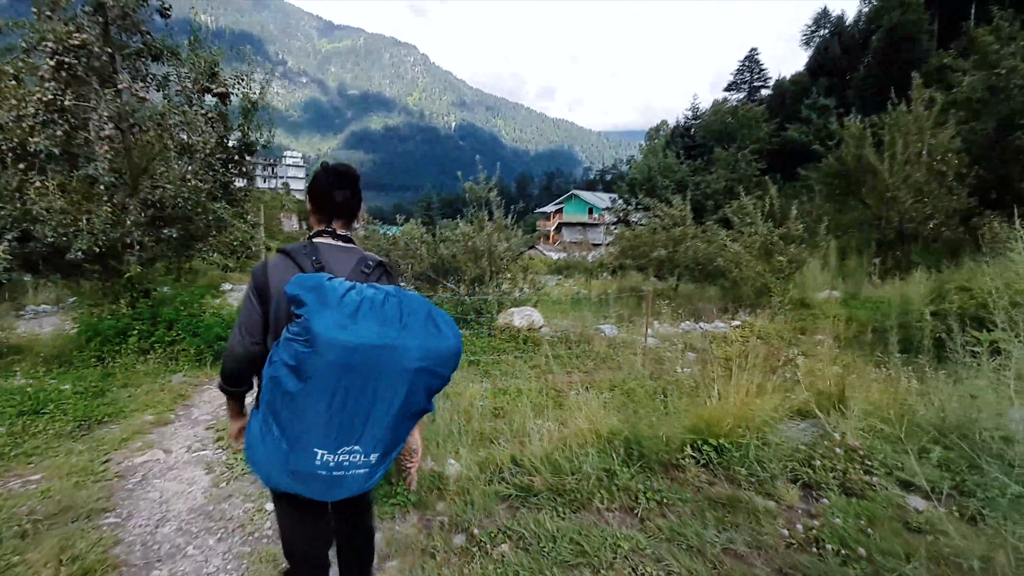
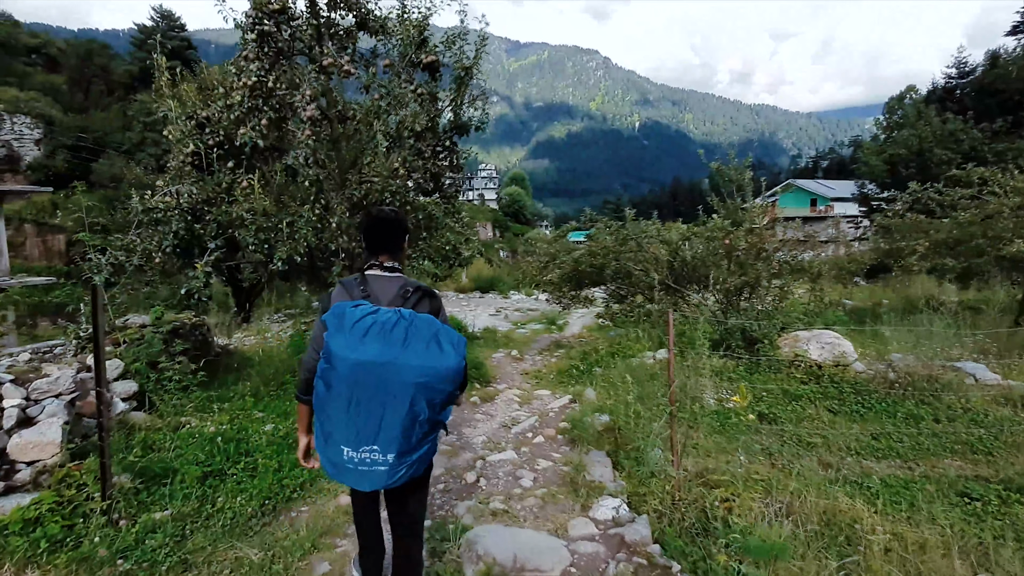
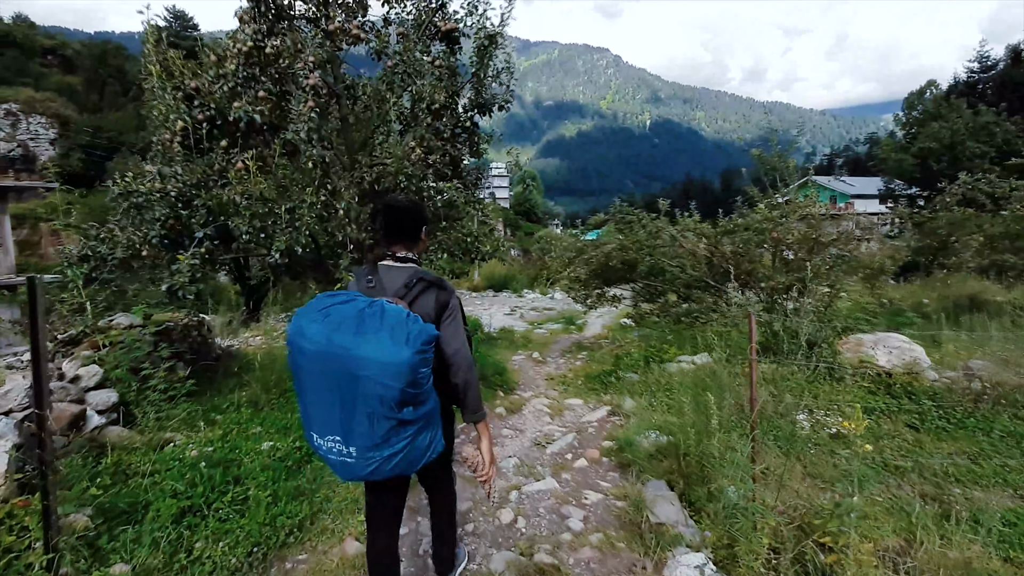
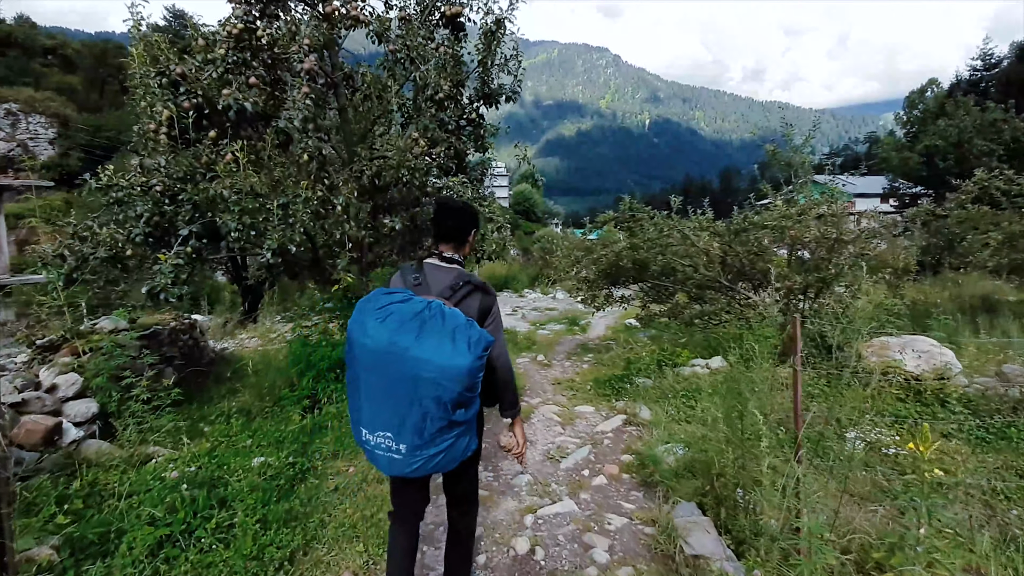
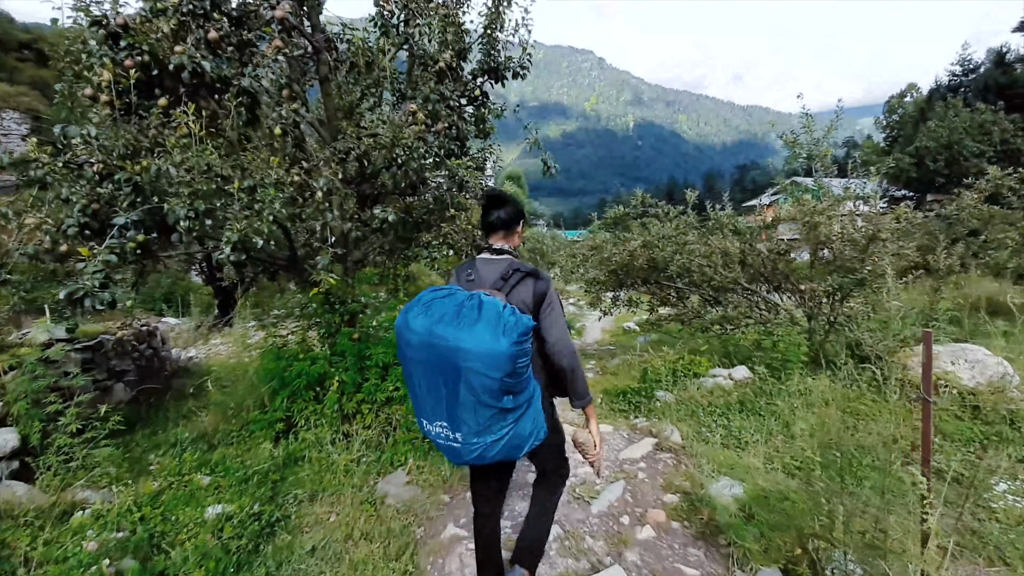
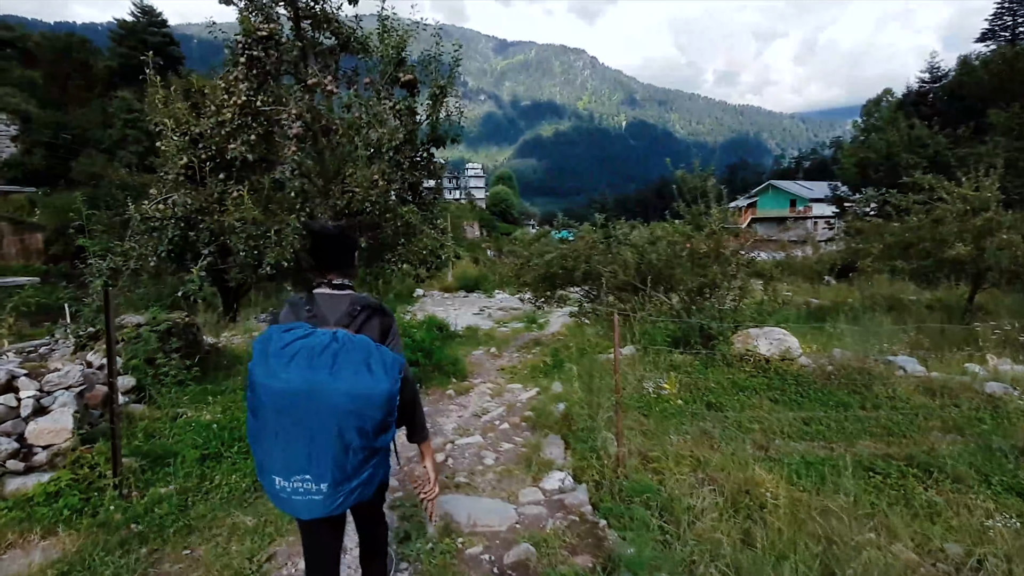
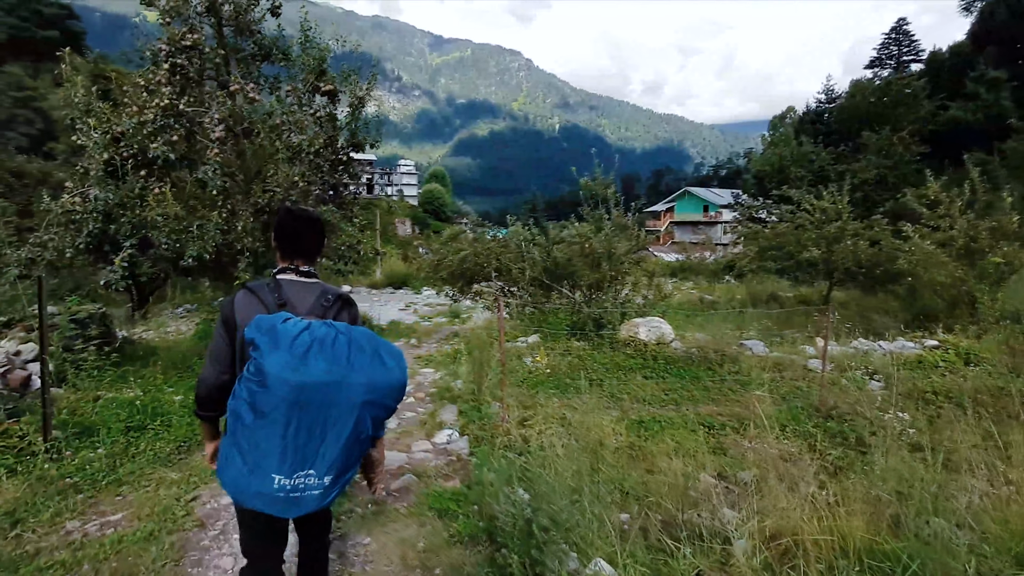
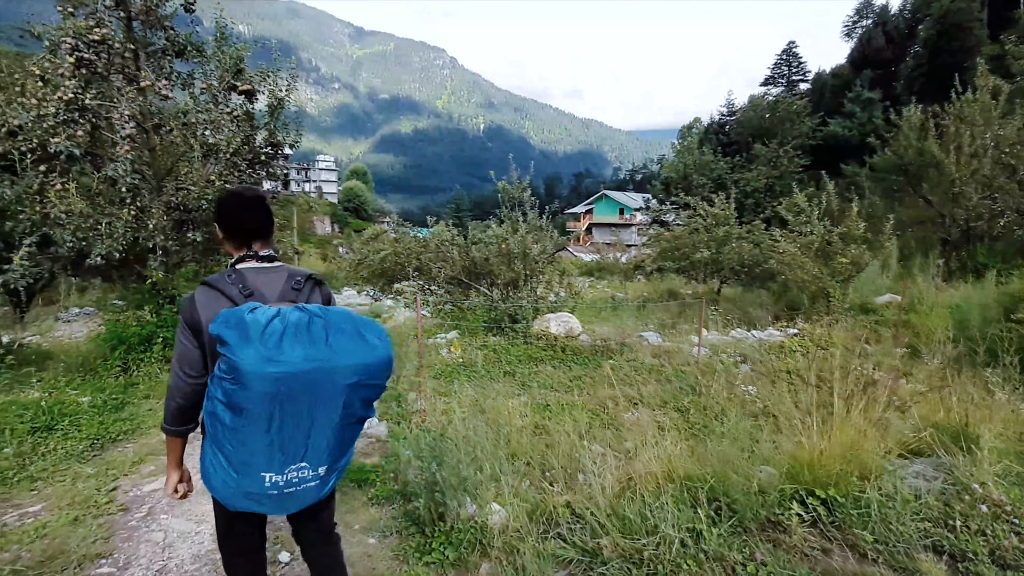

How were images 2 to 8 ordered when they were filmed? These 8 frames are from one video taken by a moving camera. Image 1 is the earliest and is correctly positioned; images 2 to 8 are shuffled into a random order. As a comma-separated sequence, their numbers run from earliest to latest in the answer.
8, 7, 6, 2, 3, 4, 5
